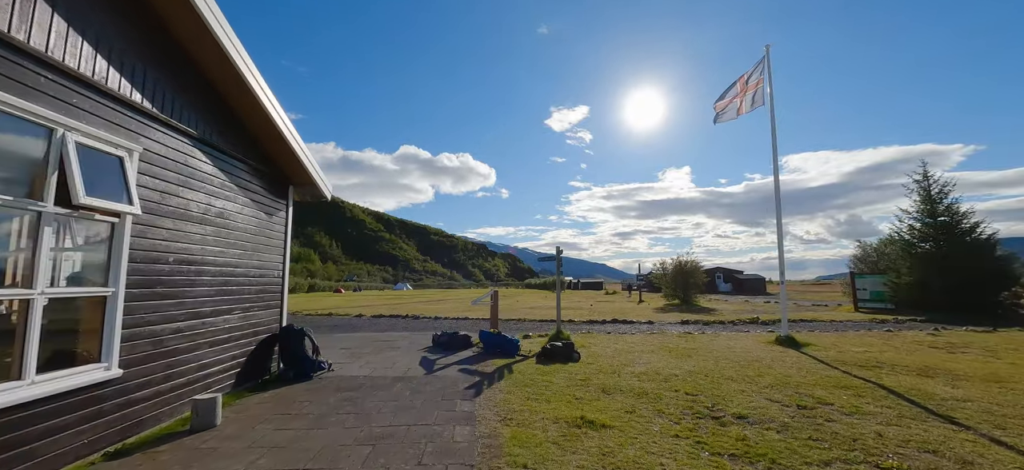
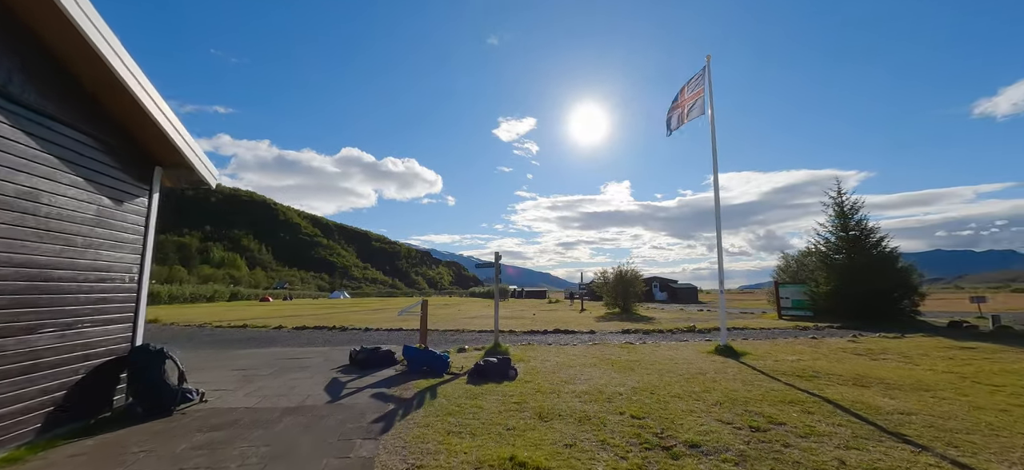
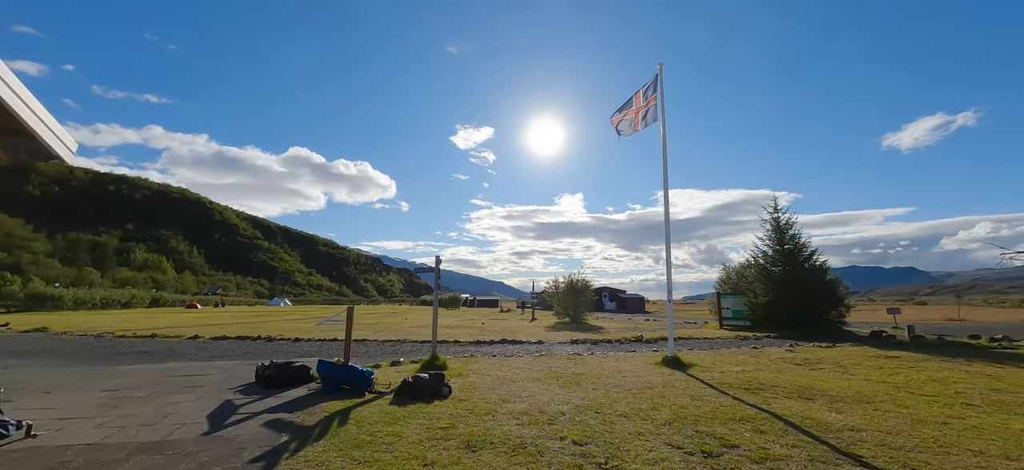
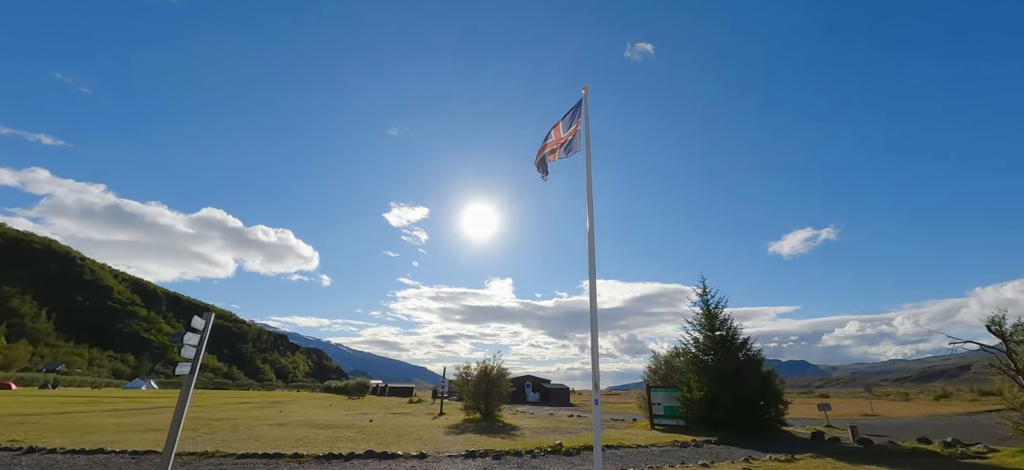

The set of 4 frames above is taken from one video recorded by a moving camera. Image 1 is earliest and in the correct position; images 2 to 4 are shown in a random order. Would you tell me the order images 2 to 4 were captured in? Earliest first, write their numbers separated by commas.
2, 3, 4
